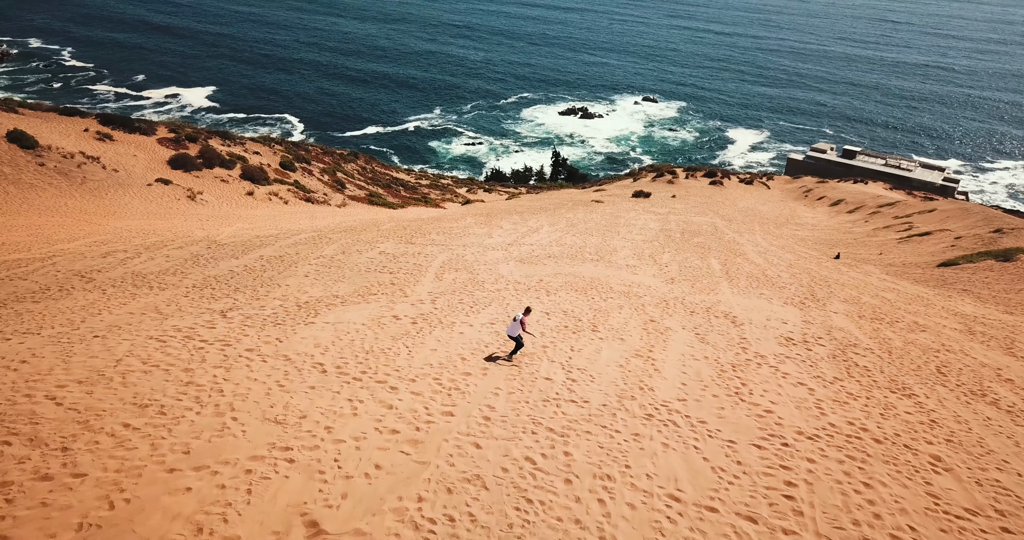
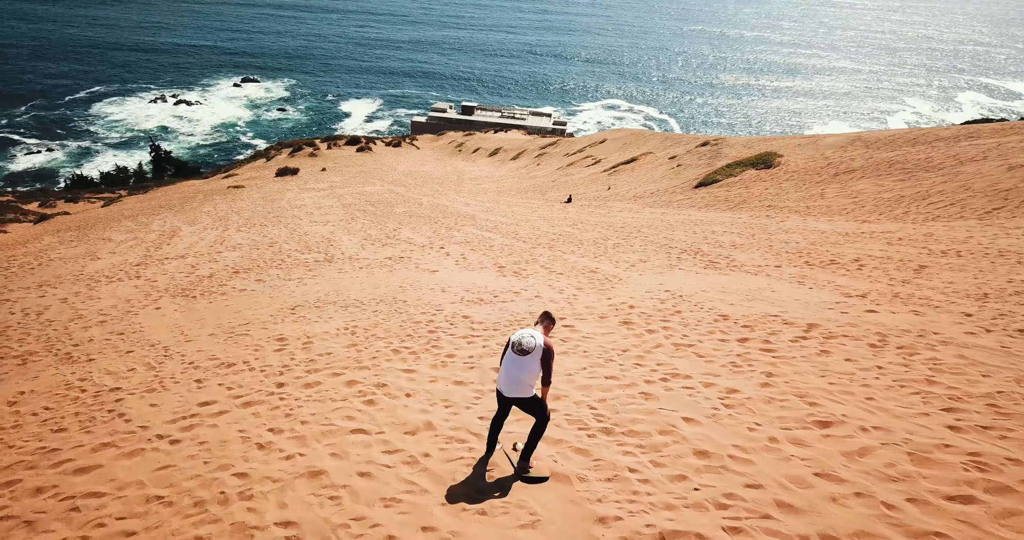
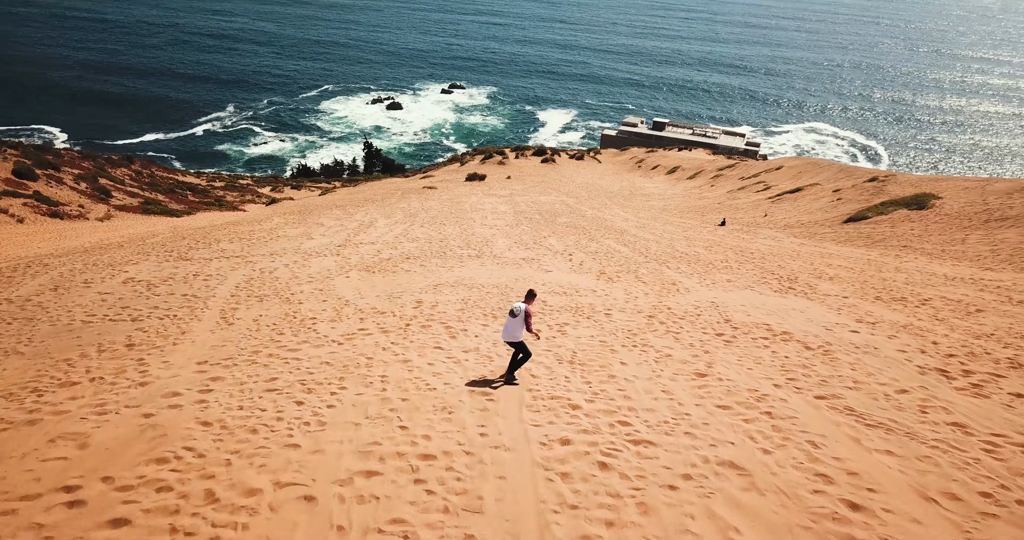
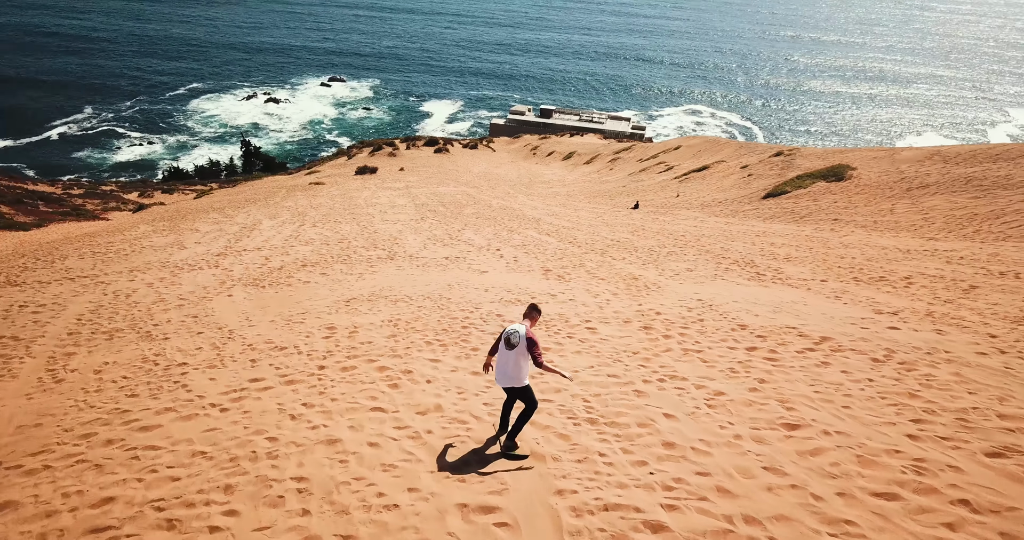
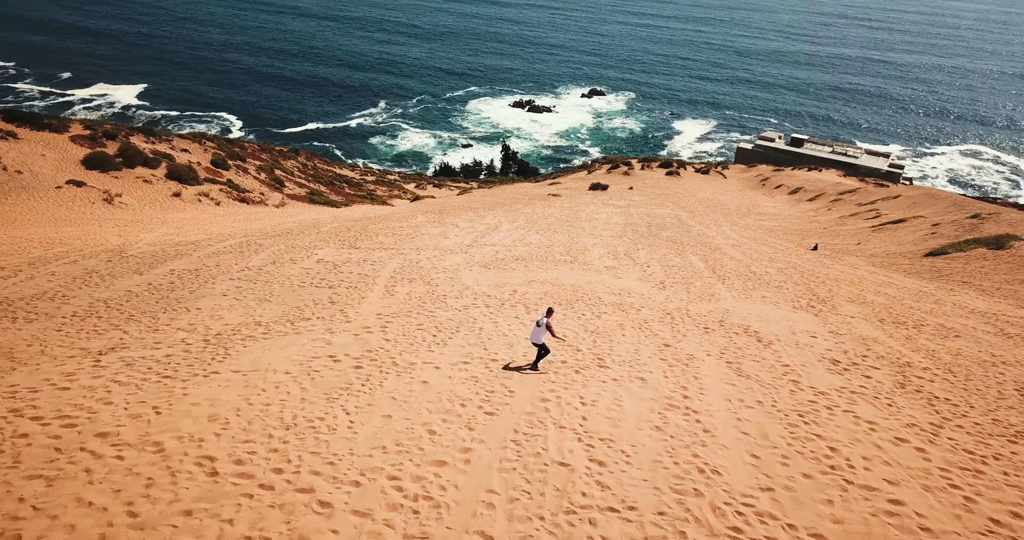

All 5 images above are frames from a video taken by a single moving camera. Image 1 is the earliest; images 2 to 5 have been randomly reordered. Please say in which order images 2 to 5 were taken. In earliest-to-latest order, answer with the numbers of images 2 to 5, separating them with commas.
5, 3, 4, 2
